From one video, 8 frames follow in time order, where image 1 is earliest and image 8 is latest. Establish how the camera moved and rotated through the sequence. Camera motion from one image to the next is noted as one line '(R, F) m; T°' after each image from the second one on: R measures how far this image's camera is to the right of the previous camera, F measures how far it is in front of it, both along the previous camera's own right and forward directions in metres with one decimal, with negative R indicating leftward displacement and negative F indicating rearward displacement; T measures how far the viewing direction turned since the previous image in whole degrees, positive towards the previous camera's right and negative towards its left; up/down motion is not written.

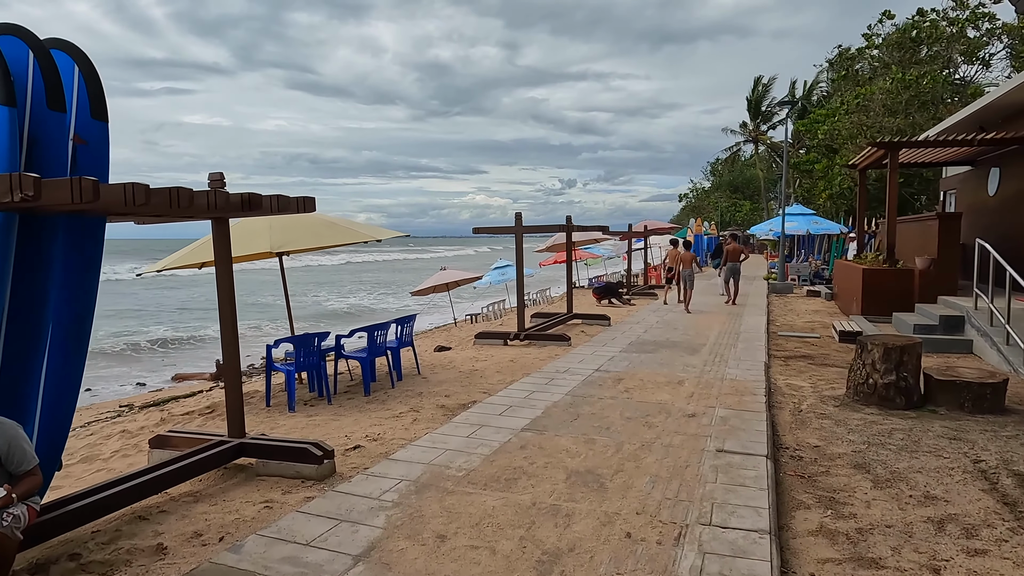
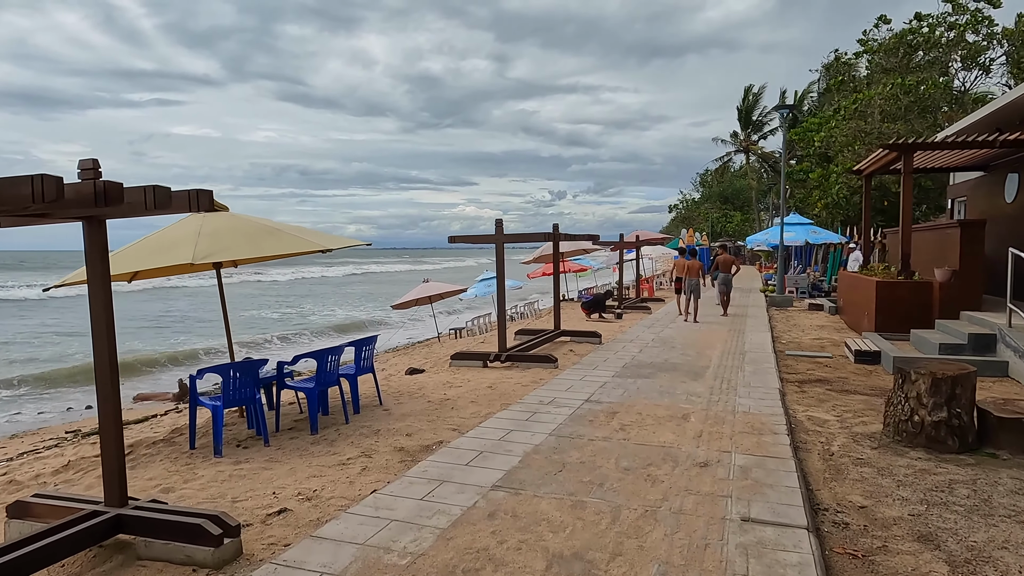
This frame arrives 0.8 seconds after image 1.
(+0.1, +1.0) m; +1°
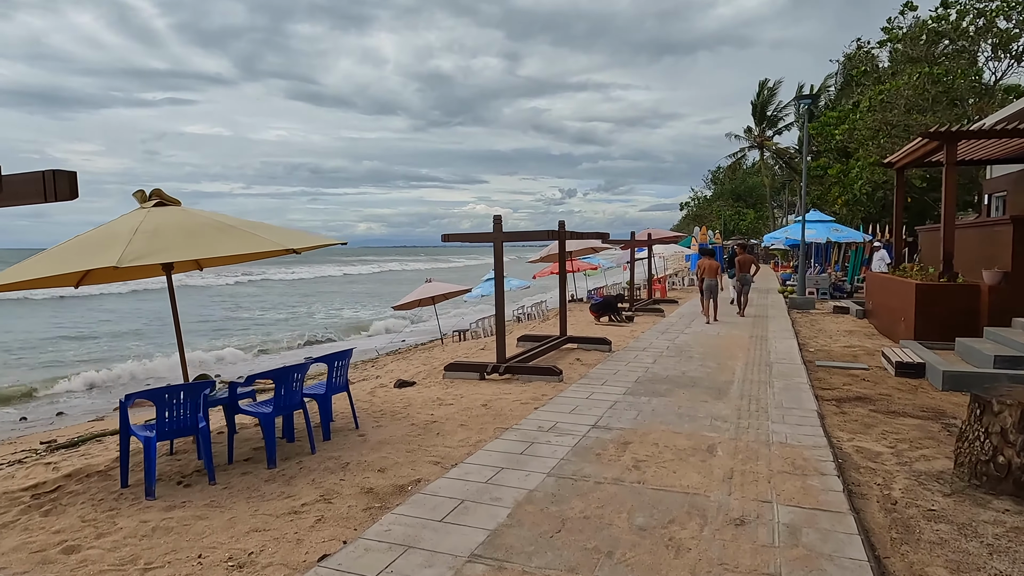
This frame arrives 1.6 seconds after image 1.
(+0.1, +0.9) m; -1°
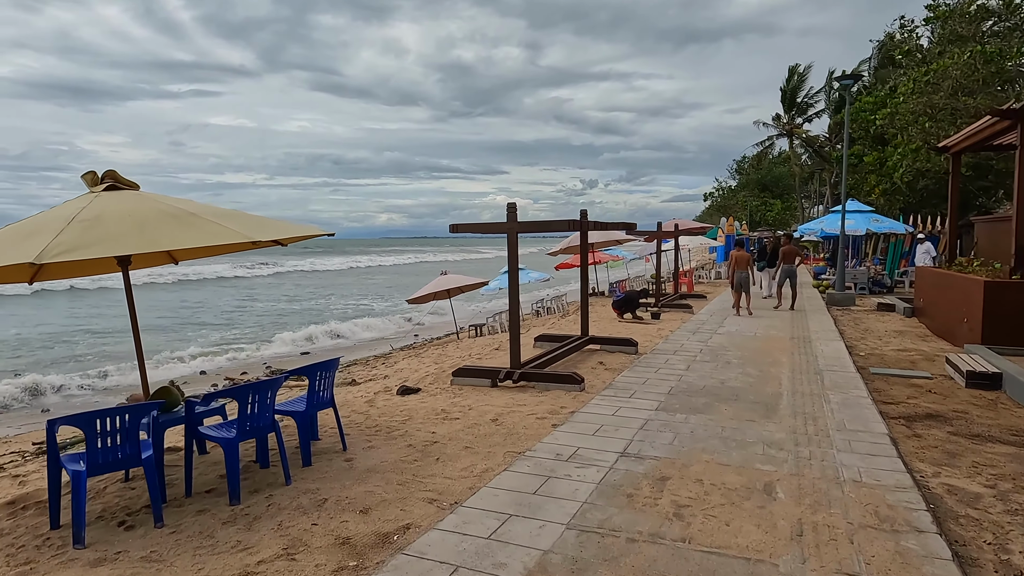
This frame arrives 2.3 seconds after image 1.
(0.0, +0.9) m; -2°
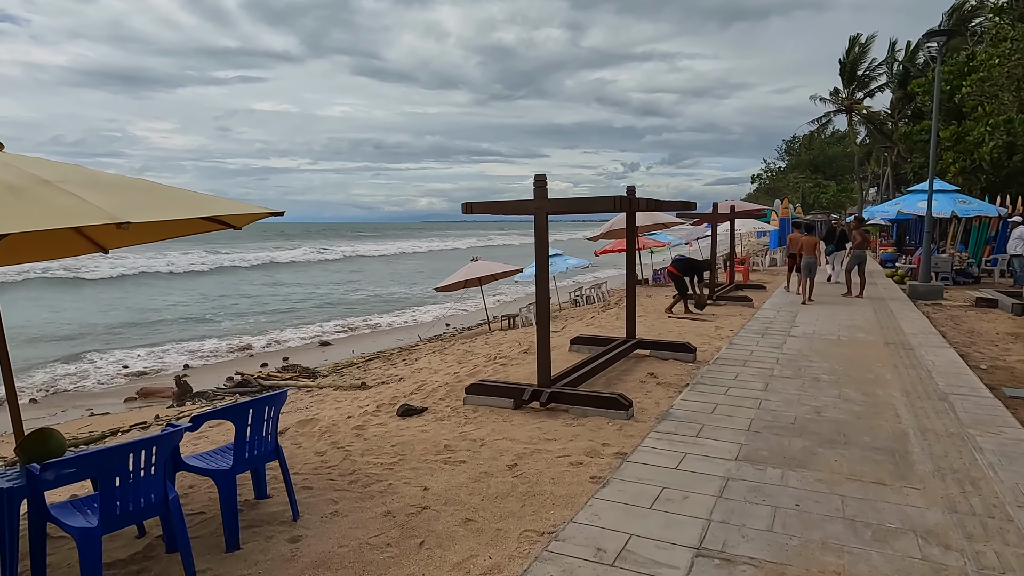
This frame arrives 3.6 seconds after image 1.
(+0.1, +1.6) m; -3°
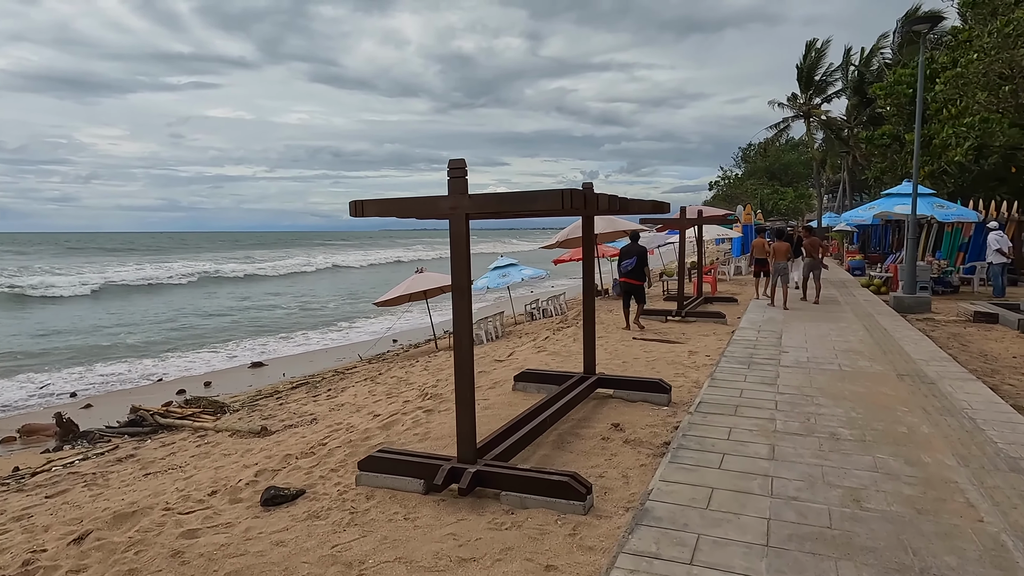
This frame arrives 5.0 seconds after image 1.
(+0.3, +1.7) m; +3°
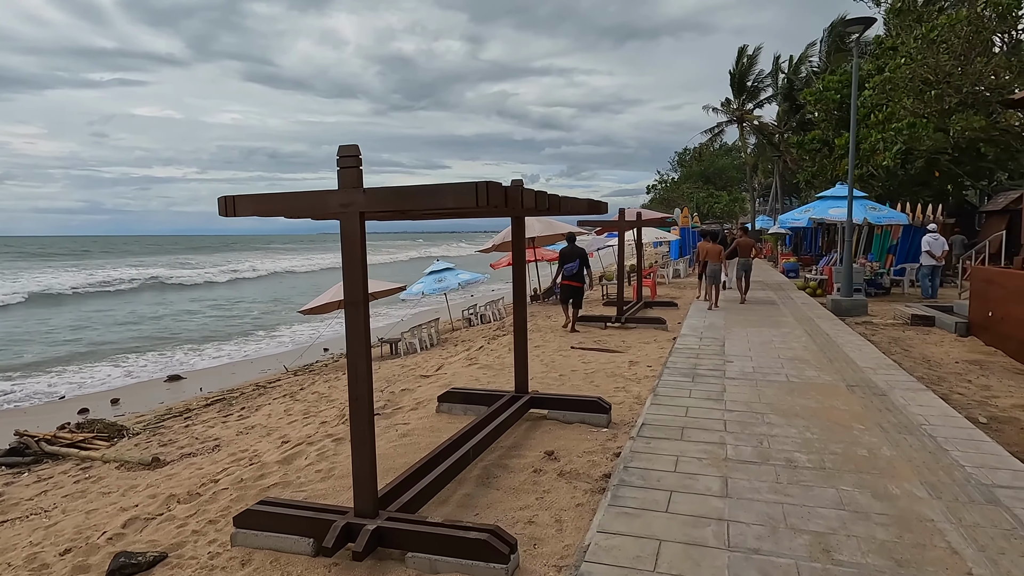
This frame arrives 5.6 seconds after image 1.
(+0.2, +0.7) m; +5°
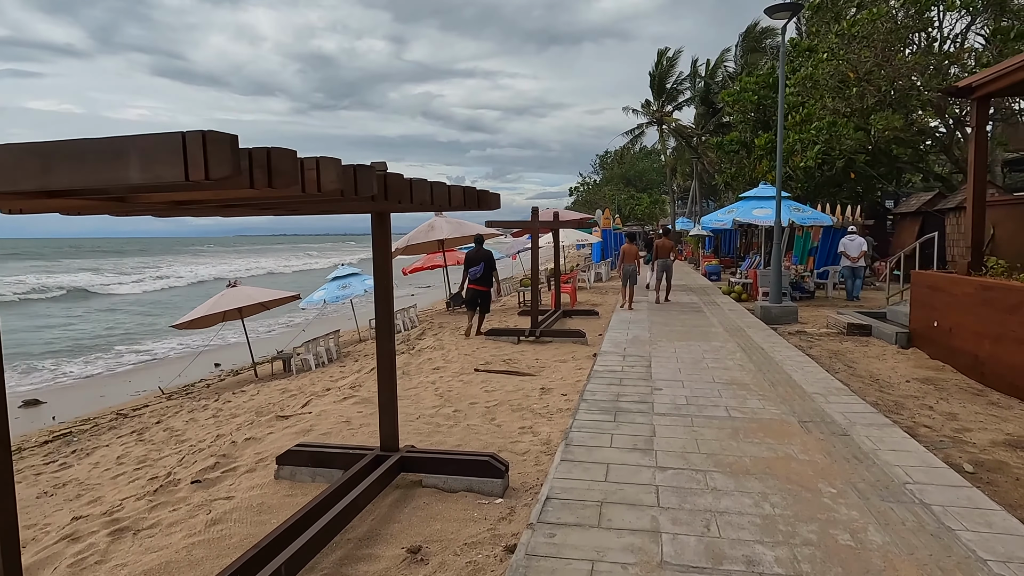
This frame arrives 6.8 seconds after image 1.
(+0.4, +1.4) m; +6°
